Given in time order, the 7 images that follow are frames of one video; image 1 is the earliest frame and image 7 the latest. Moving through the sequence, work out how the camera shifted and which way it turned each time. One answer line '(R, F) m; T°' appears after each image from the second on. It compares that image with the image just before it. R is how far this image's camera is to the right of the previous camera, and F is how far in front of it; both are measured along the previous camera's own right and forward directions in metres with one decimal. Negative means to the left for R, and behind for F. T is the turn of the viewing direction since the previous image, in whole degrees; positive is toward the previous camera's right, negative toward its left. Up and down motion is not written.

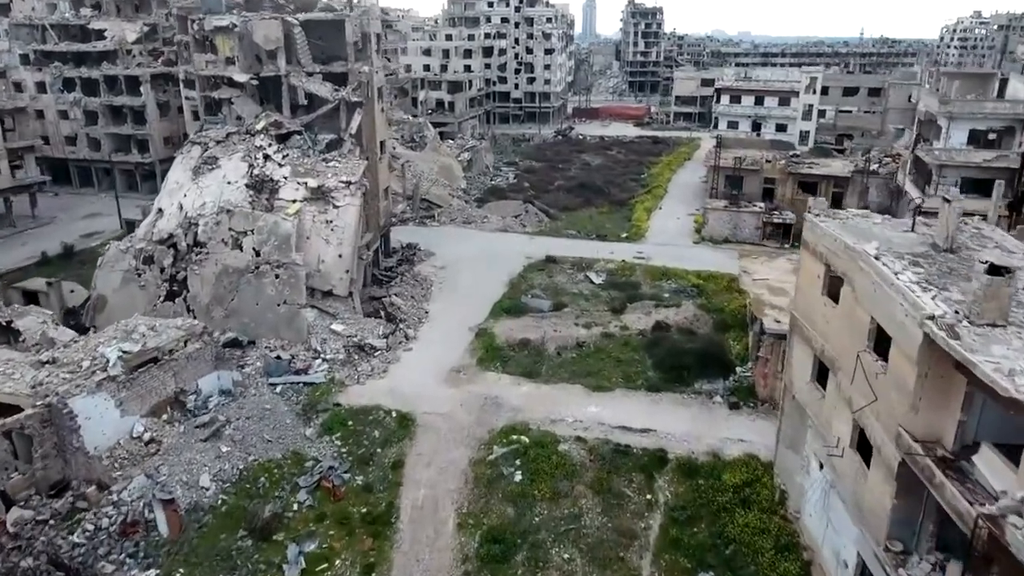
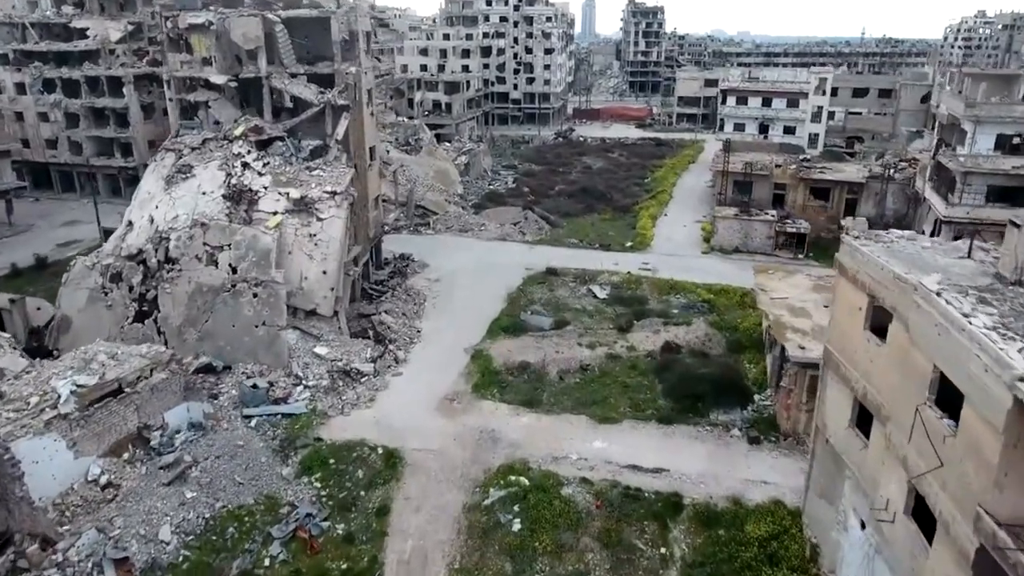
(0.0, +1.9) m; 0°
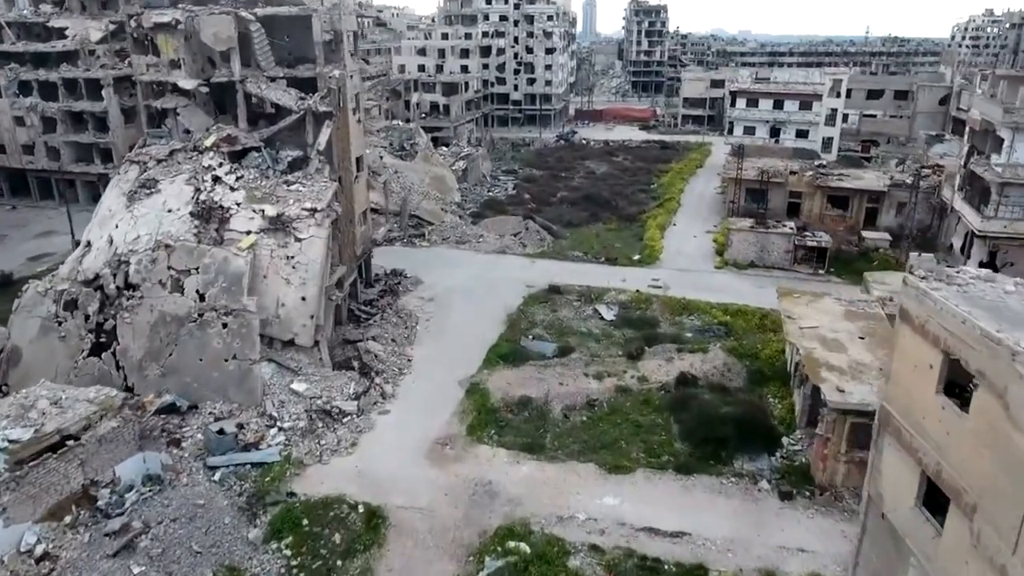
(0.0, +2.3) m; 0°
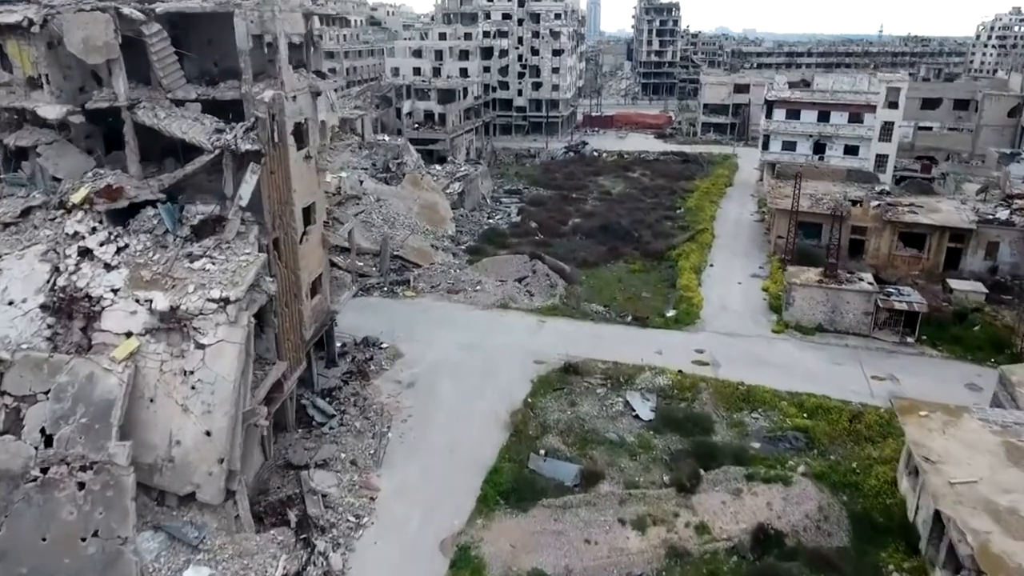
(-0.1, +6.7) m; 0°
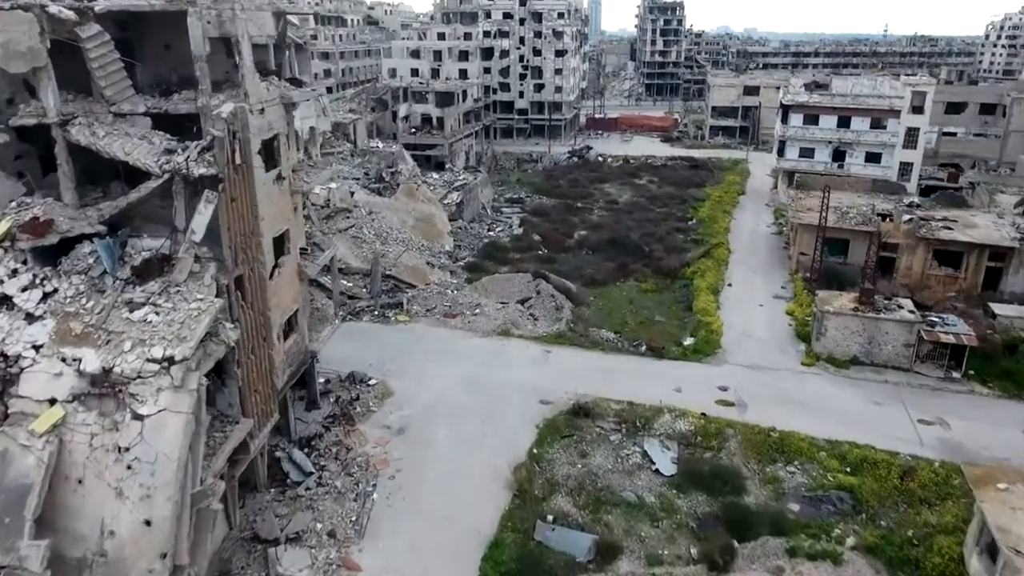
(-0.1, +2.5) m; 0°
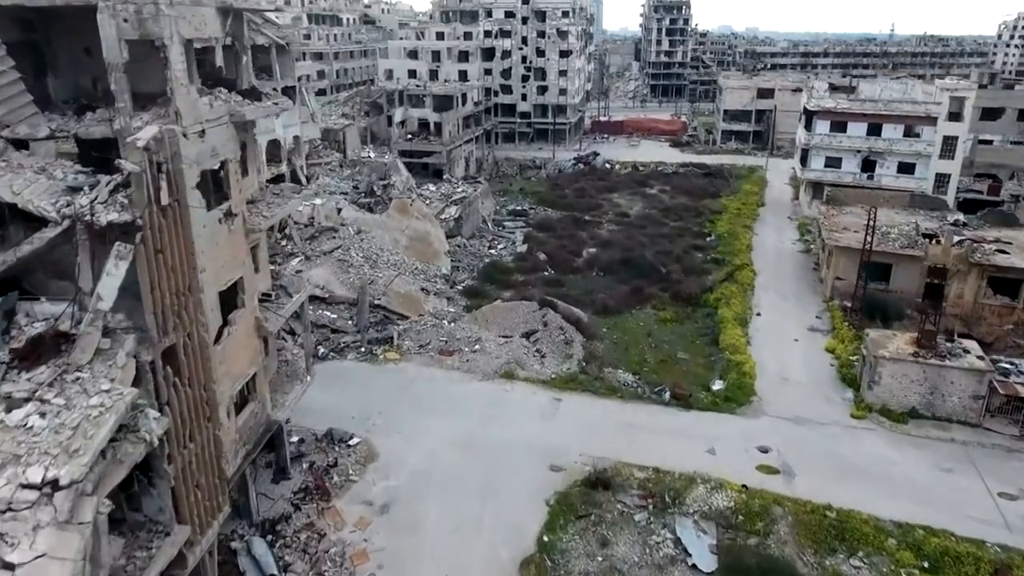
(-0.1, +3.2) m; 0°
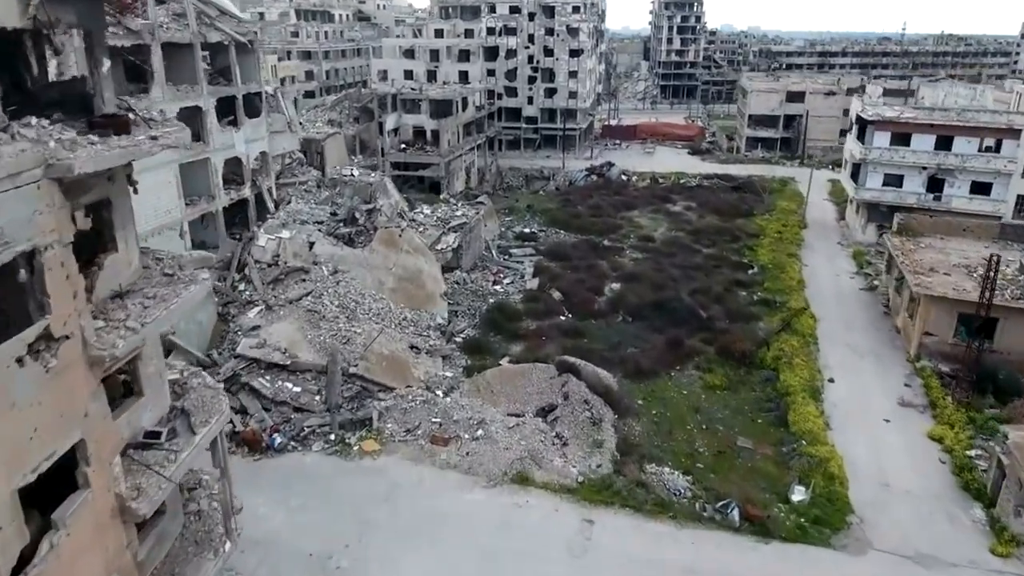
(-0.4, +5.5) m; 0°
